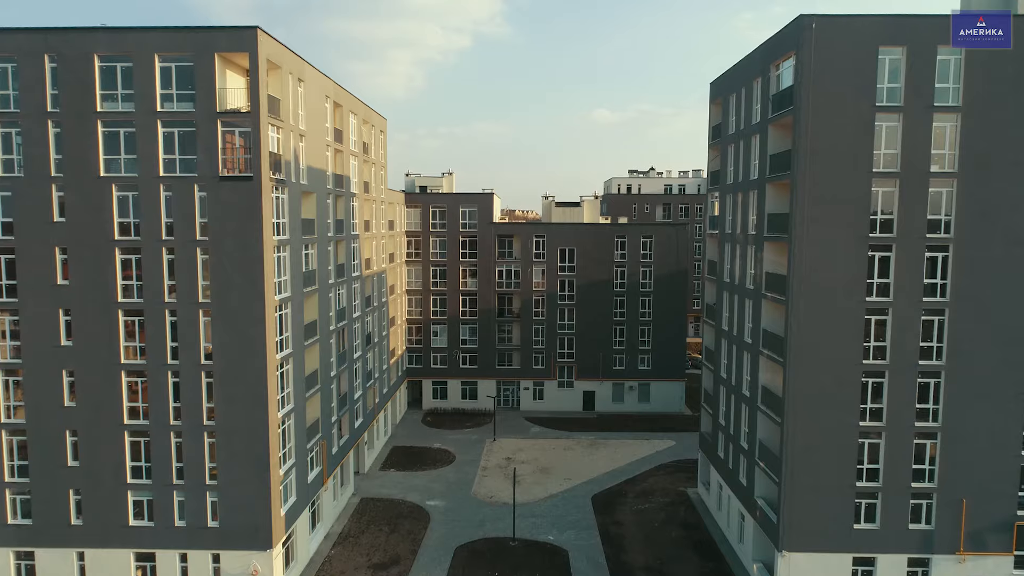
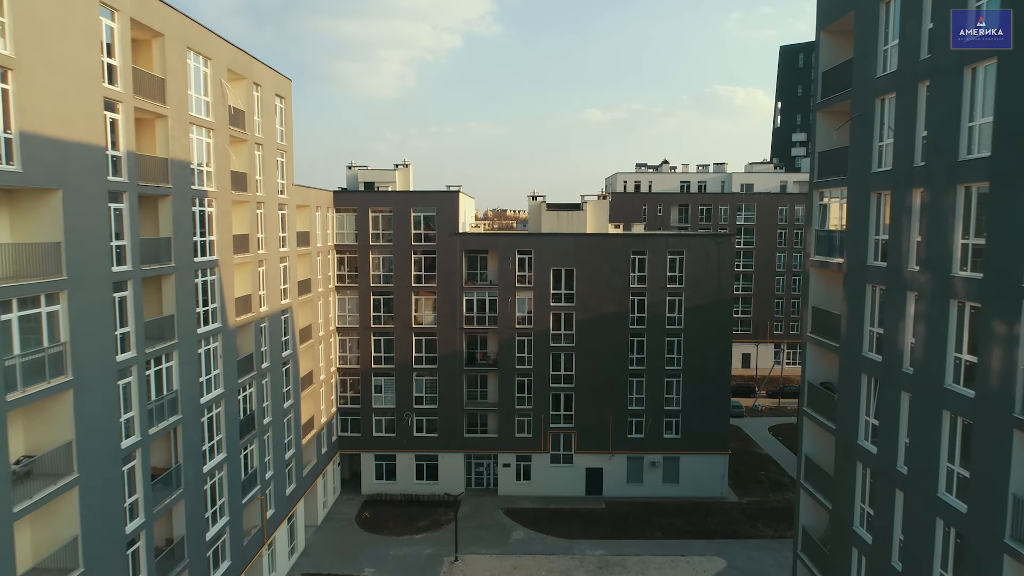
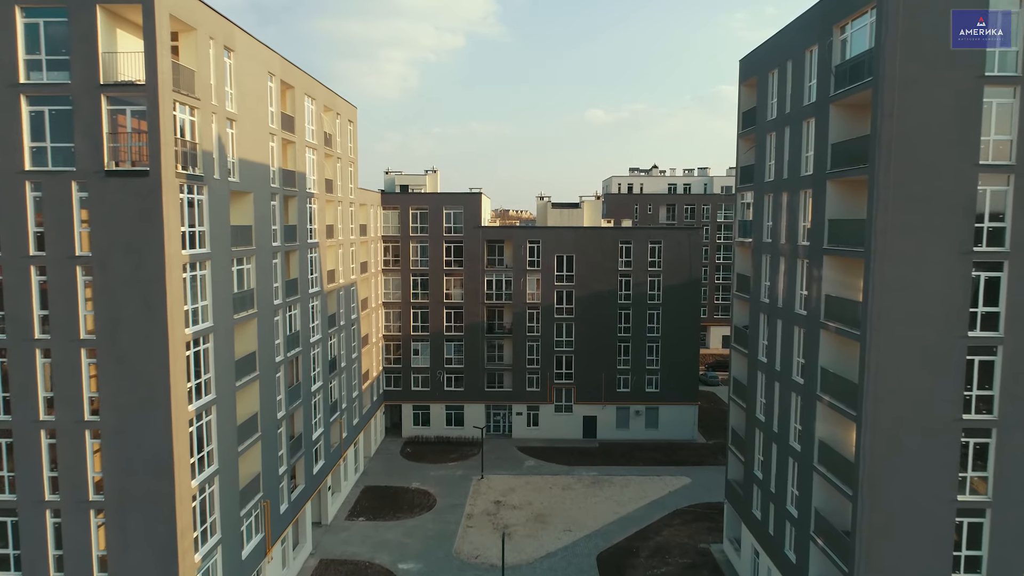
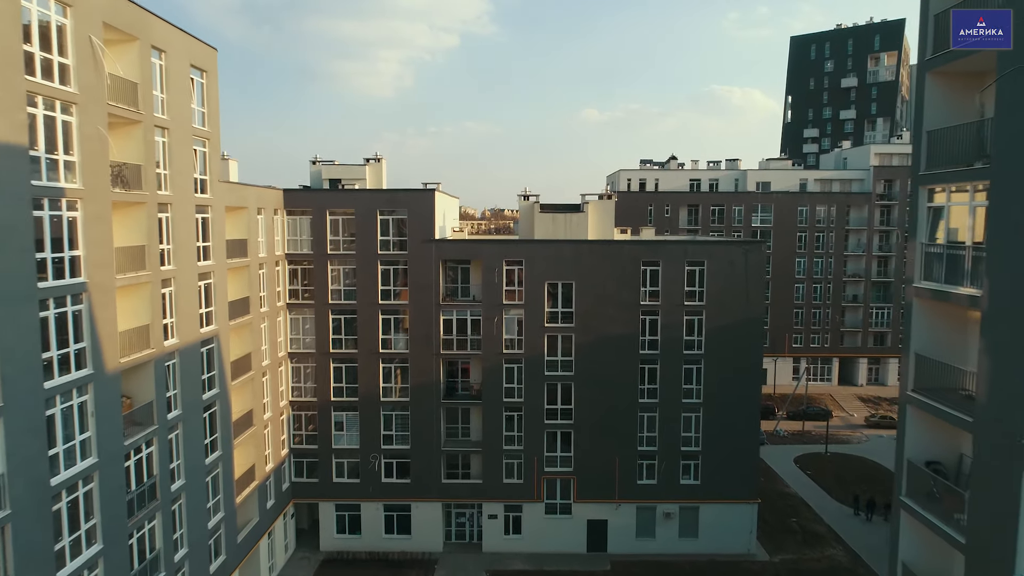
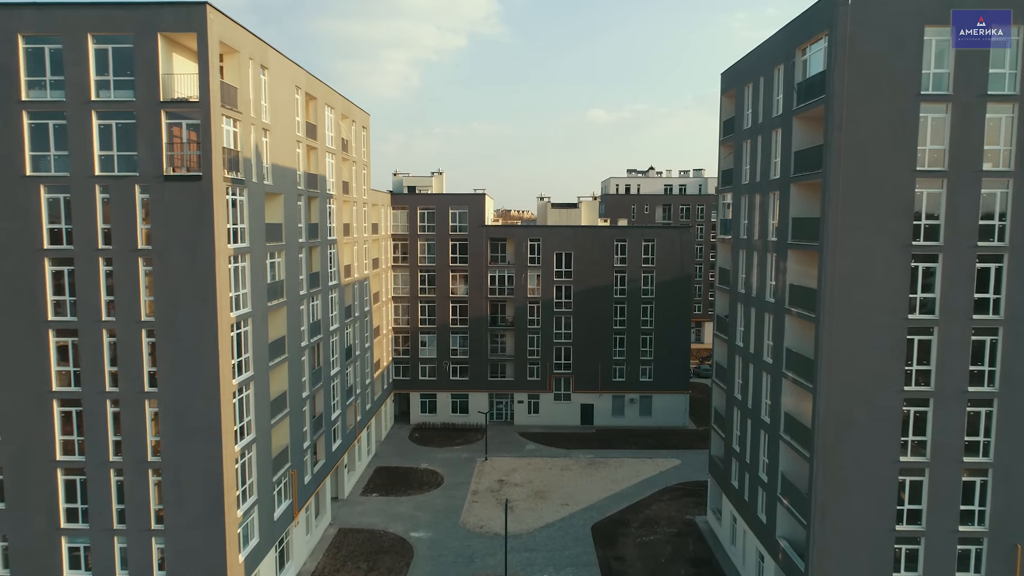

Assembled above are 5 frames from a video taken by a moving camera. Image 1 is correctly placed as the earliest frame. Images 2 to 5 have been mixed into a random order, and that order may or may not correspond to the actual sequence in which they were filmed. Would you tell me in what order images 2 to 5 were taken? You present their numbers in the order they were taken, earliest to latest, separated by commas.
5, 3, 2, 4
